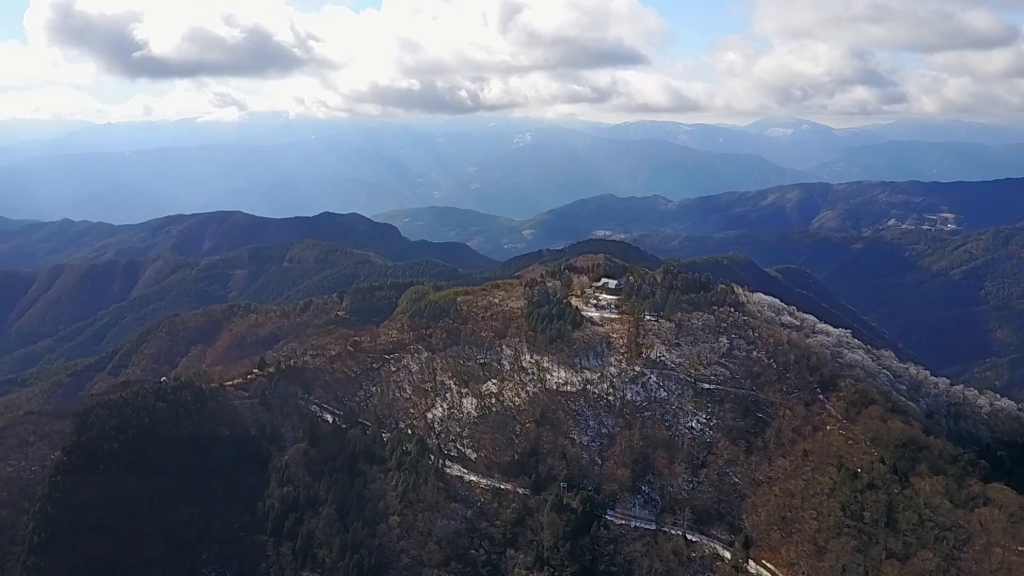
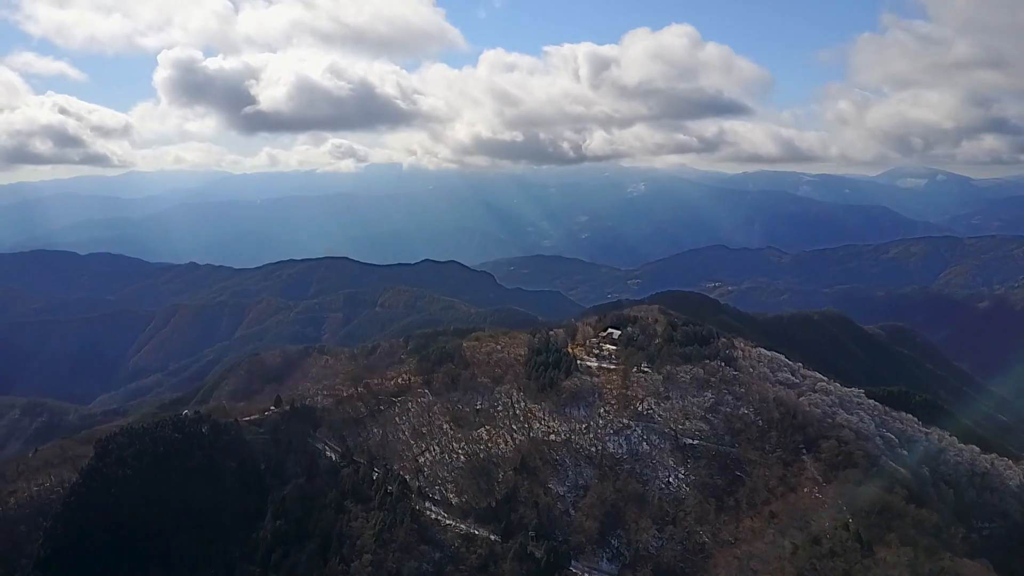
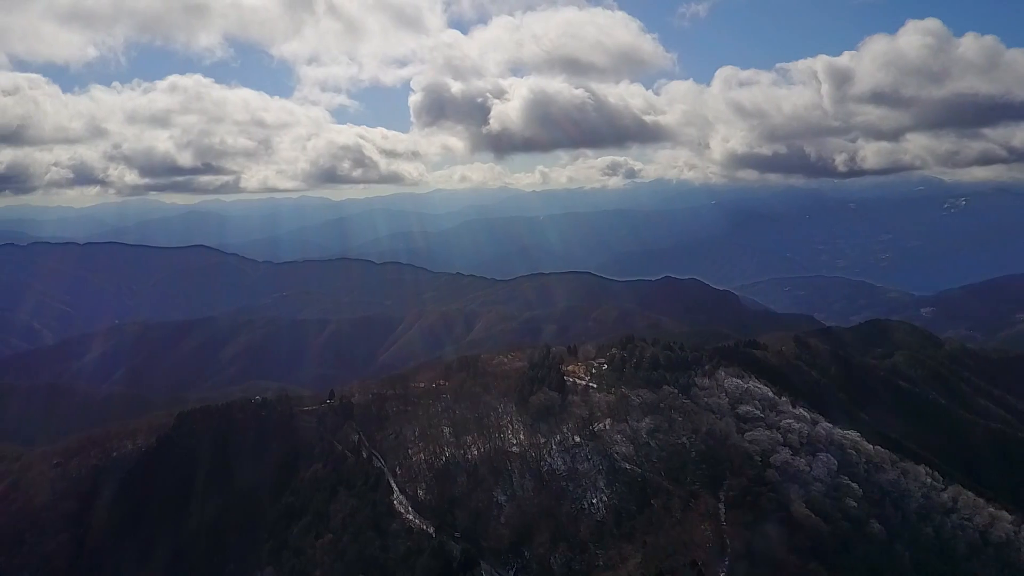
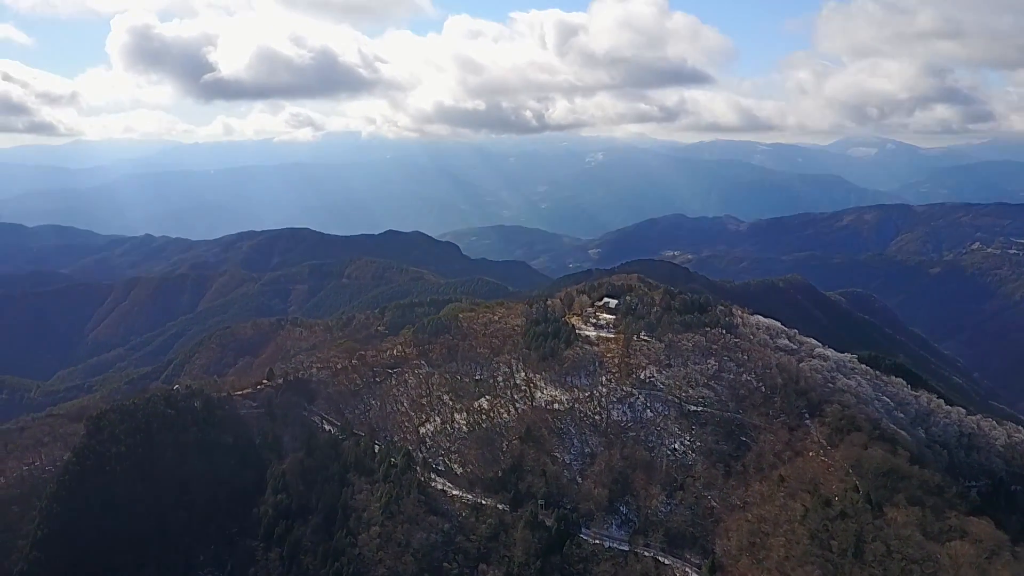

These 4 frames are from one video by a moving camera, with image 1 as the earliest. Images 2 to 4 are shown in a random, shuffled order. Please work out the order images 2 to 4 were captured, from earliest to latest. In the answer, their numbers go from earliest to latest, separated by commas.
4, 2, 3
